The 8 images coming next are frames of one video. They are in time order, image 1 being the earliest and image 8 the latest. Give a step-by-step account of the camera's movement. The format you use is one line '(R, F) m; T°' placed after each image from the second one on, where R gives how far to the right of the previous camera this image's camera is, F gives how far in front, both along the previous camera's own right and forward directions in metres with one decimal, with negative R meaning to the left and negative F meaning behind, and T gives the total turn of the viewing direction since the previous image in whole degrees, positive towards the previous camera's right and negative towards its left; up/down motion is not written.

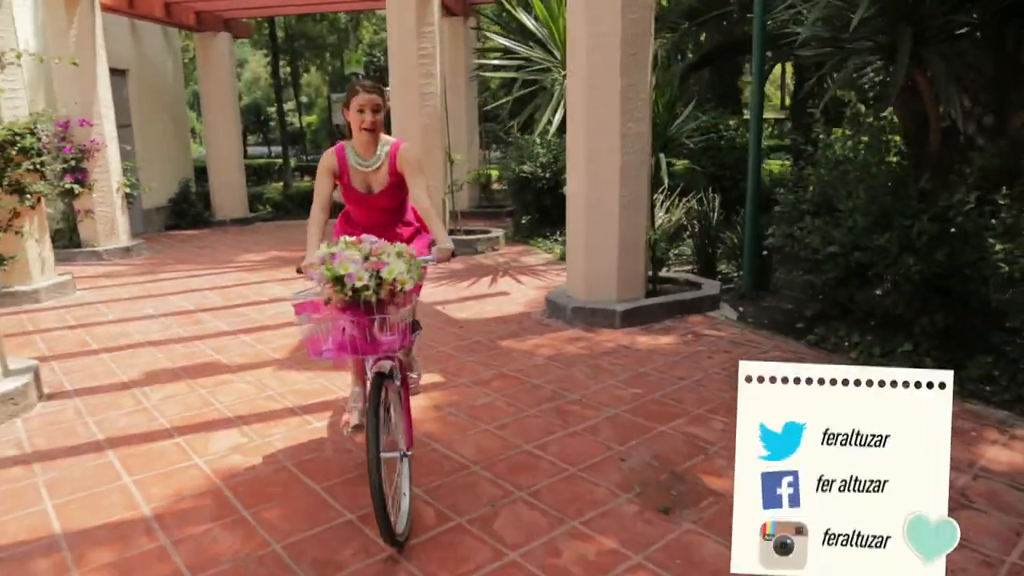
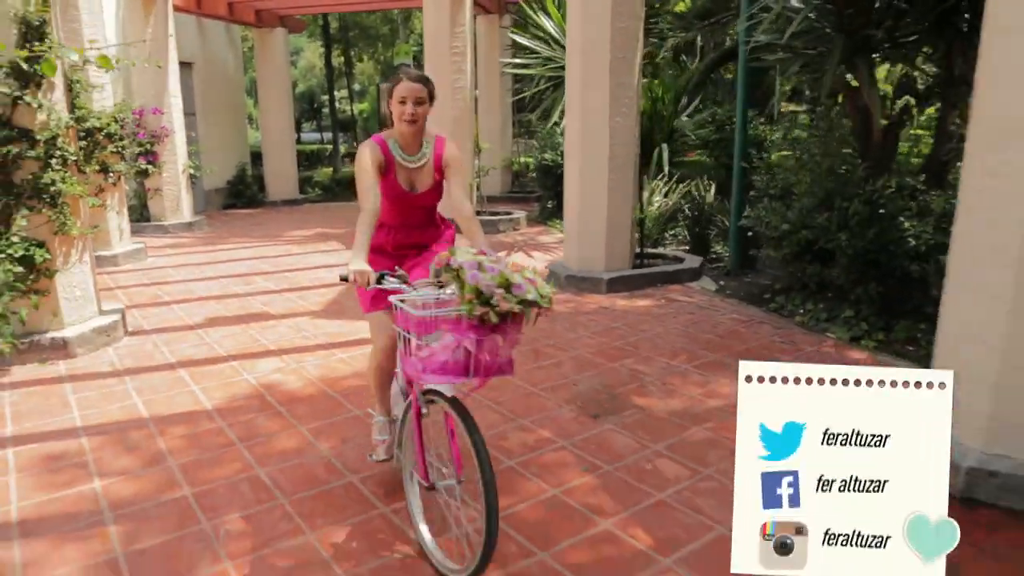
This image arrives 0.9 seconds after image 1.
(+0.4, -0.8) m; -4°
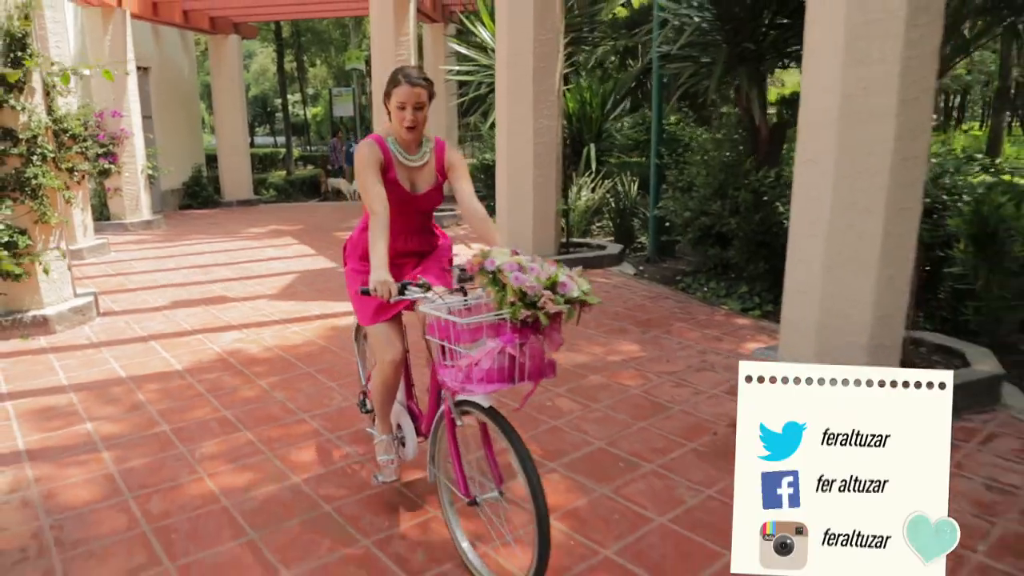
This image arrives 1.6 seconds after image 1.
(+0.2, -0.7) m; +3°
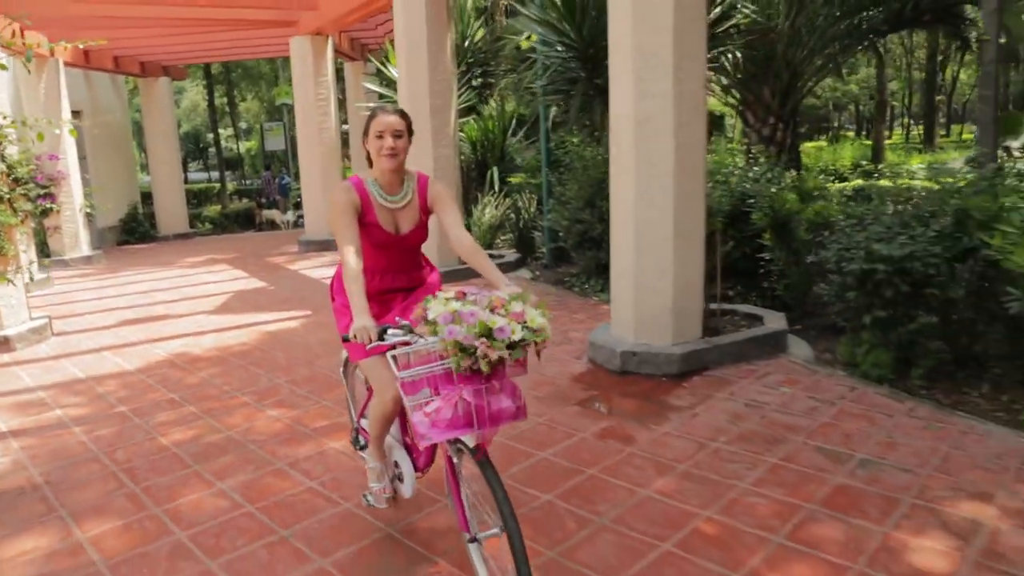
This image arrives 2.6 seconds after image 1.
(+0.3, -1.0) m; +4°
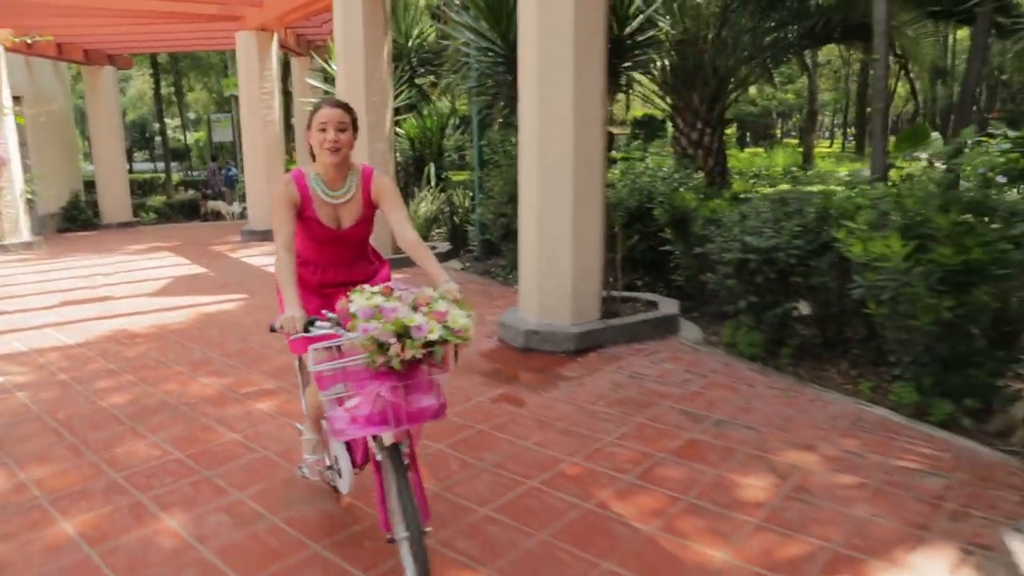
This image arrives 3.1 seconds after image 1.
(+0.2, -0.5) m; +3°
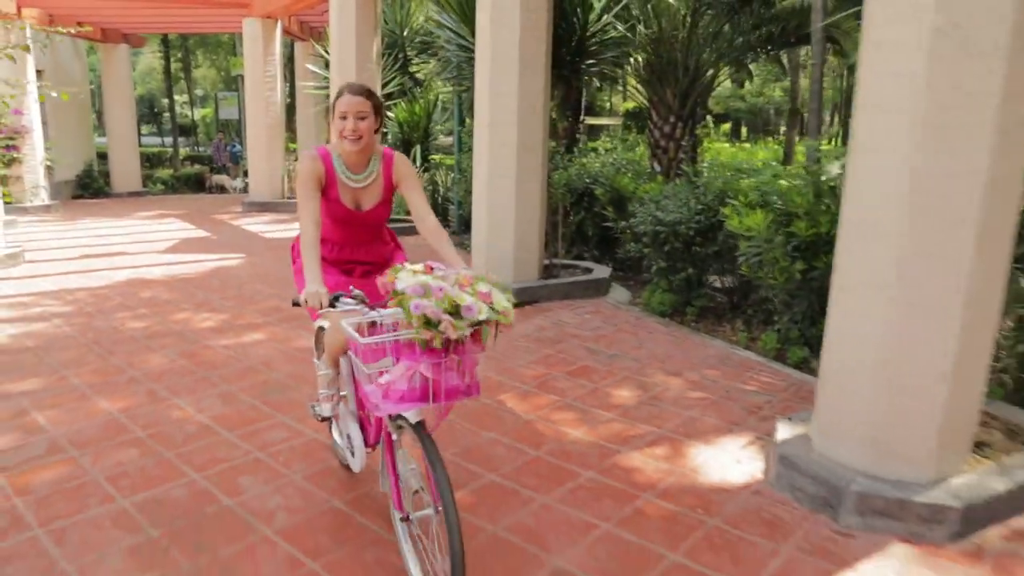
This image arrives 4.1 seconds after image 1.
(+0.4, -1.0) m; 0°
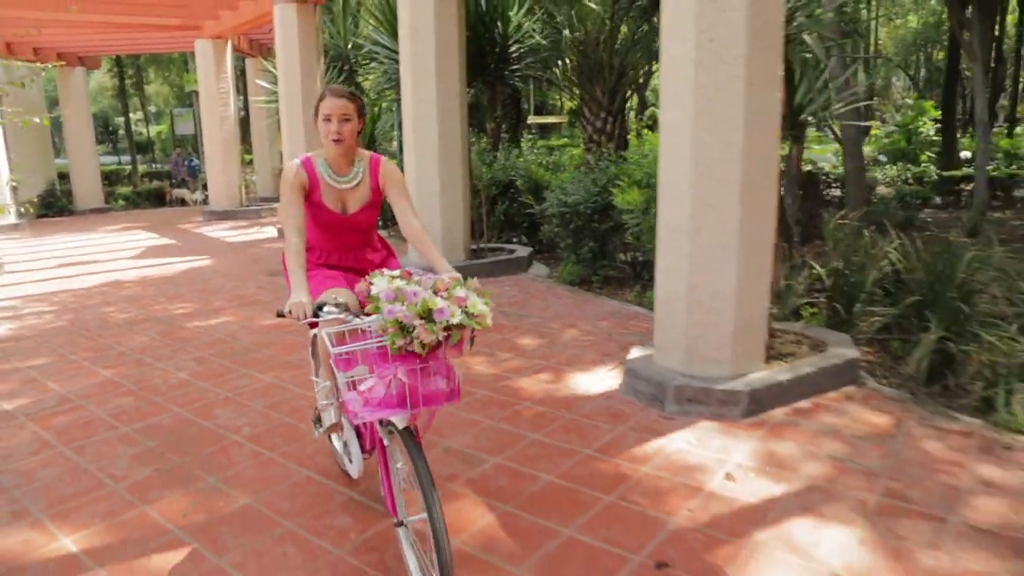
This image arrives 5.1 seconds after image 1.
(+0.3, -1.0) m; +2°
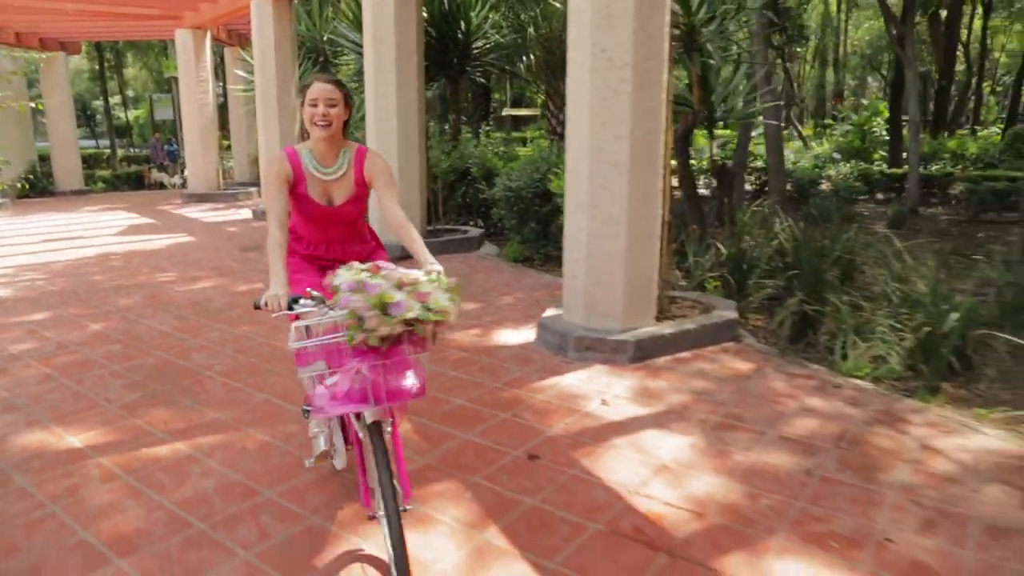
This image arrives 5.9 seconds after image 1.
(+0.3, -0.8) m; +1°
